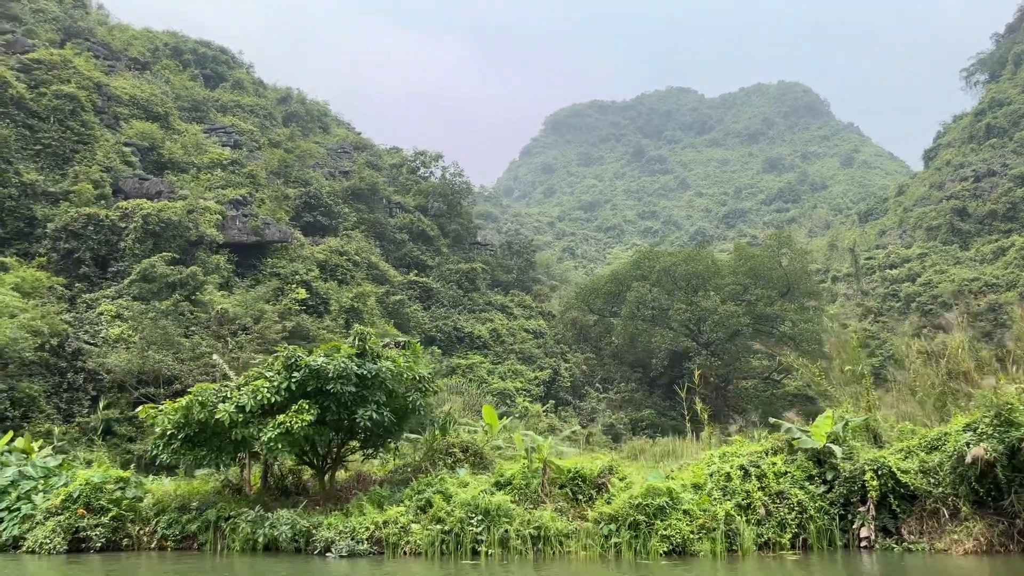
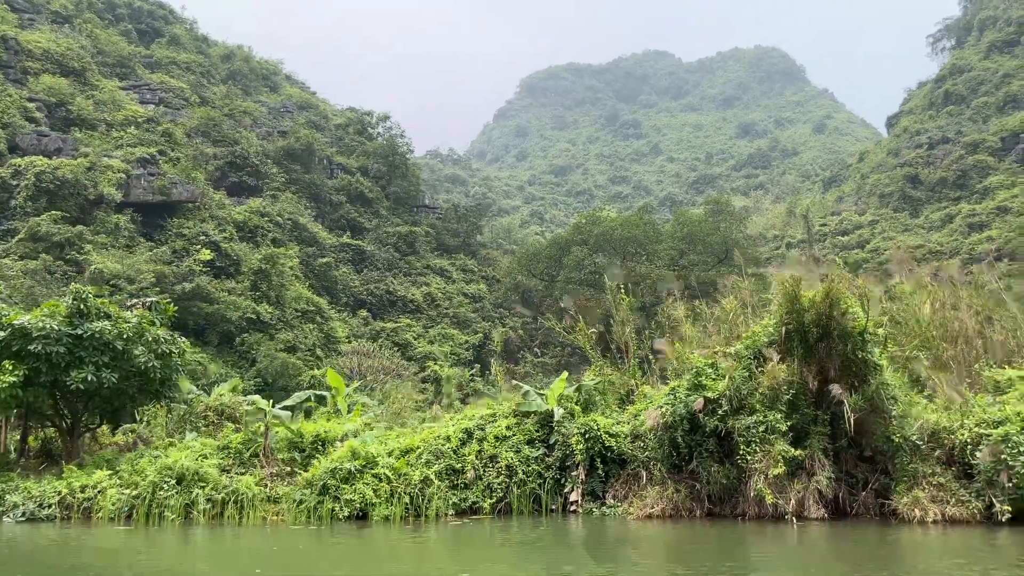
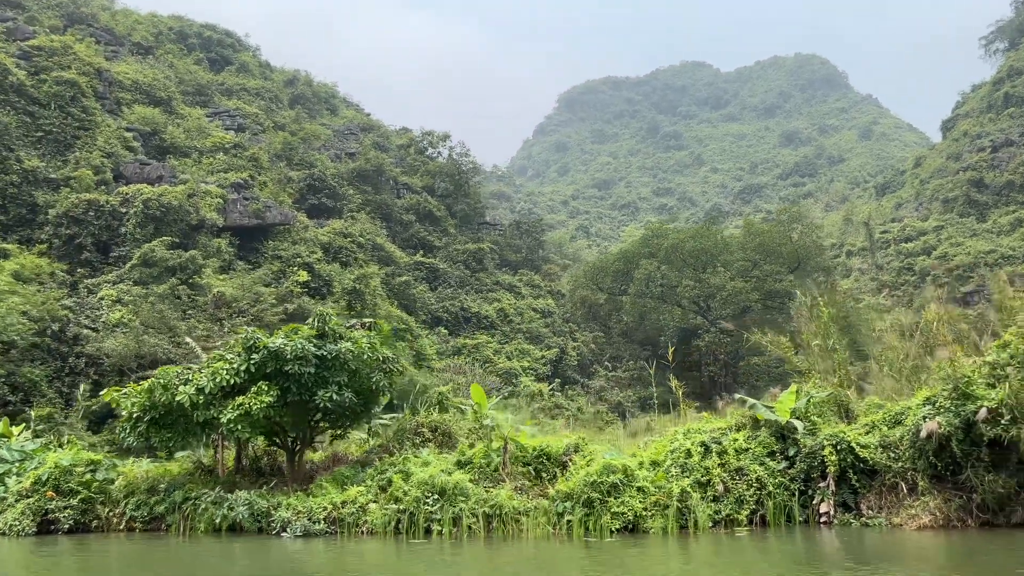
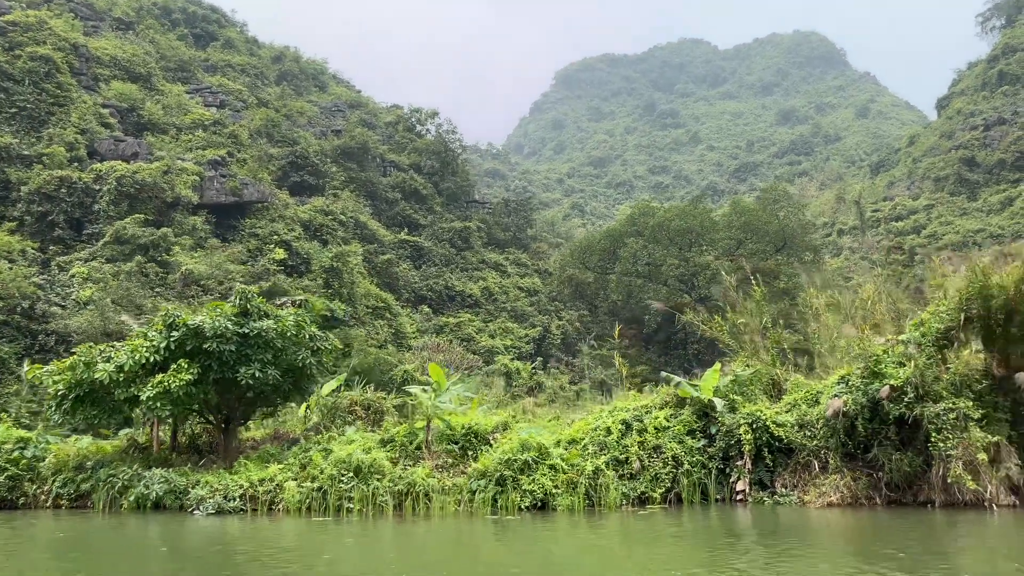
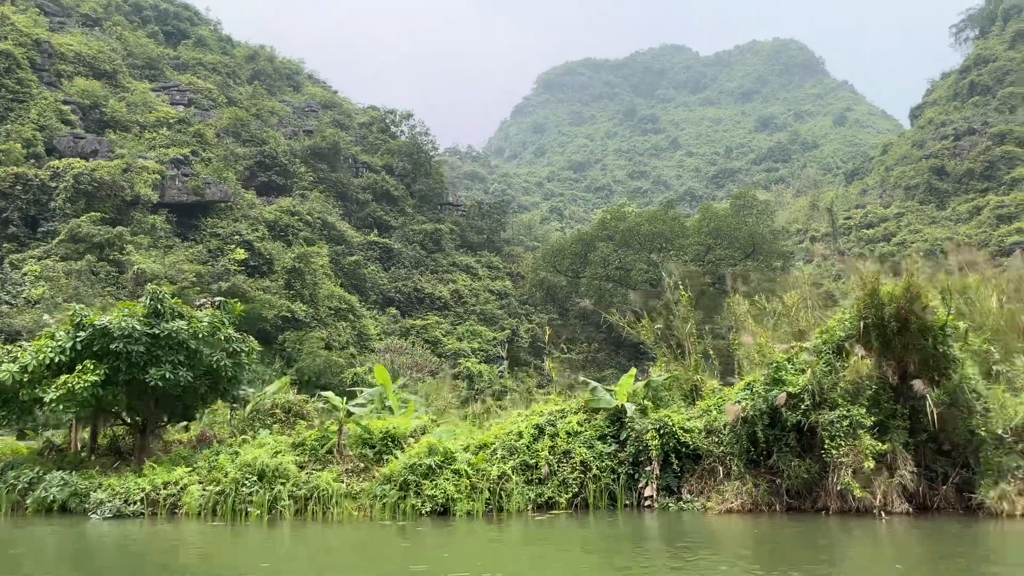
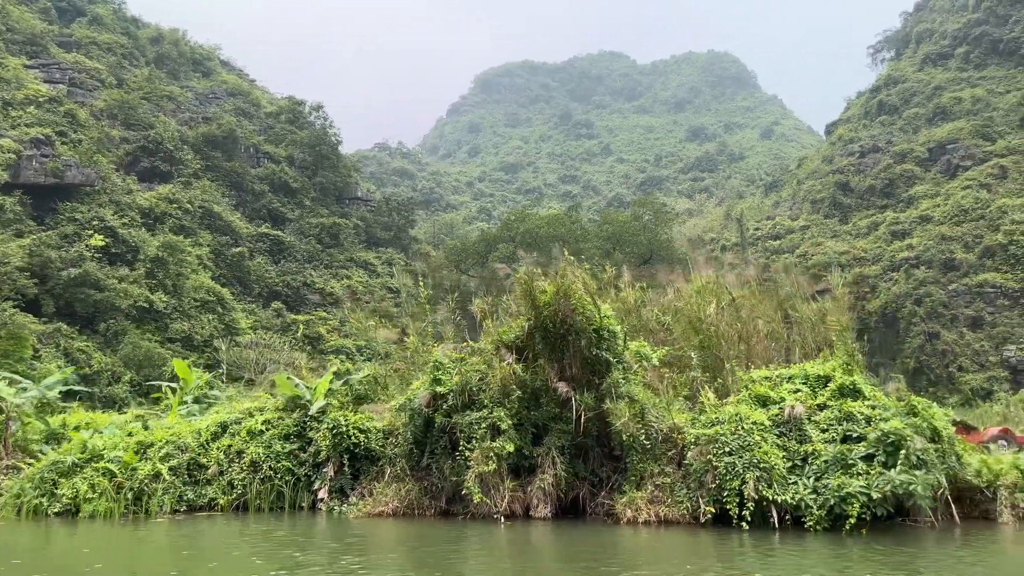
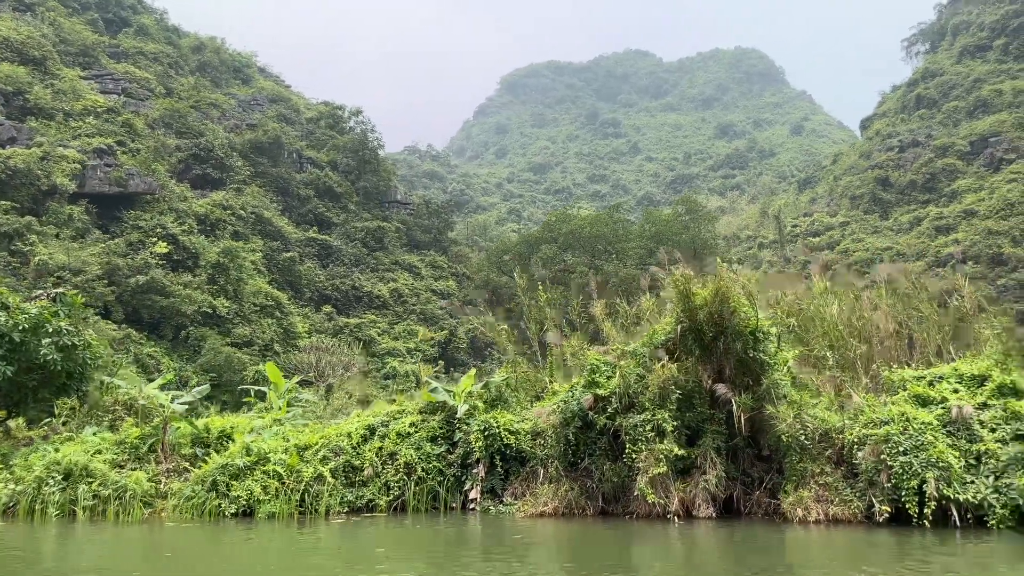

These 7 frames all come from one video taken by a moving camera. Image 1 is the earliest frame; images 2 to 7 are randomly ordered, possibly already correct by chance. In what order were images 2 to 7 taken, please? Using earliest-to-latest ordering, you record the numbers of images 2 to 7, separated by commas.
3, 4, 5, 2, 7, 6
